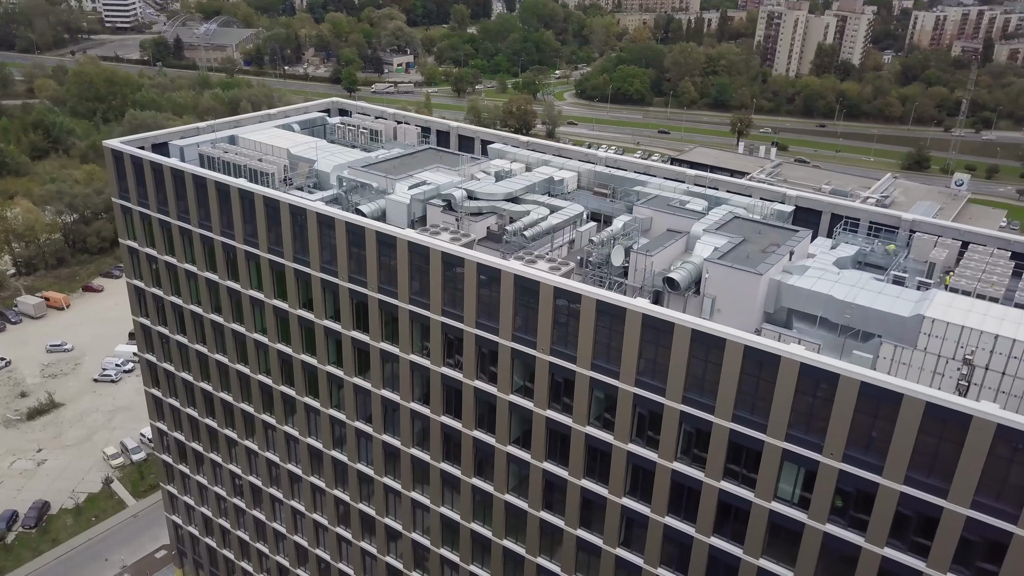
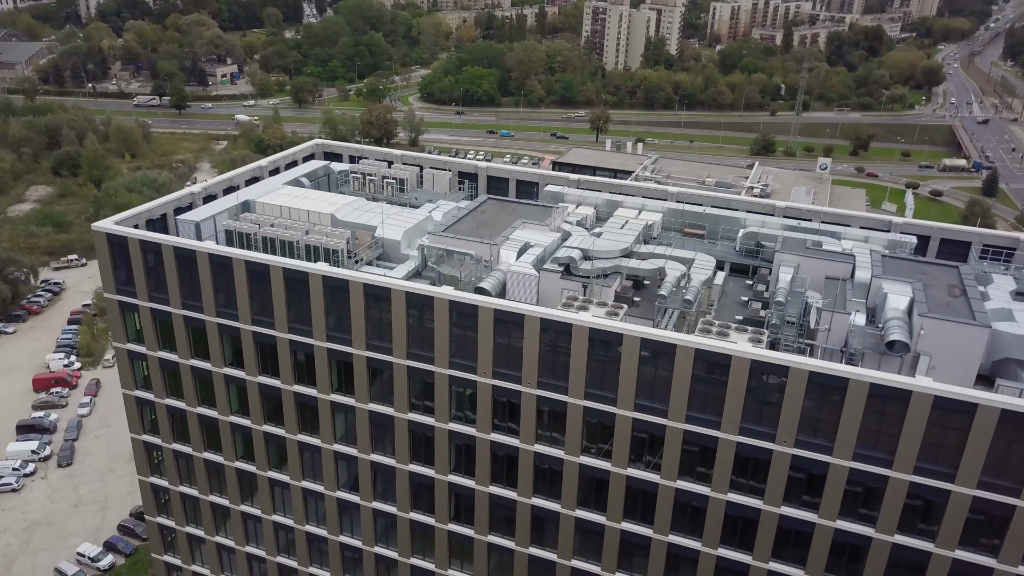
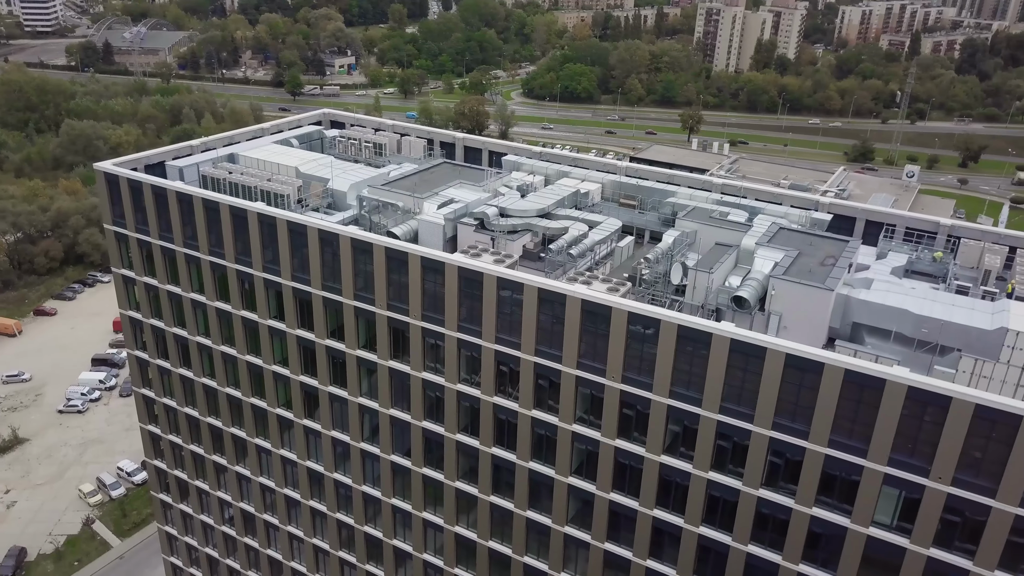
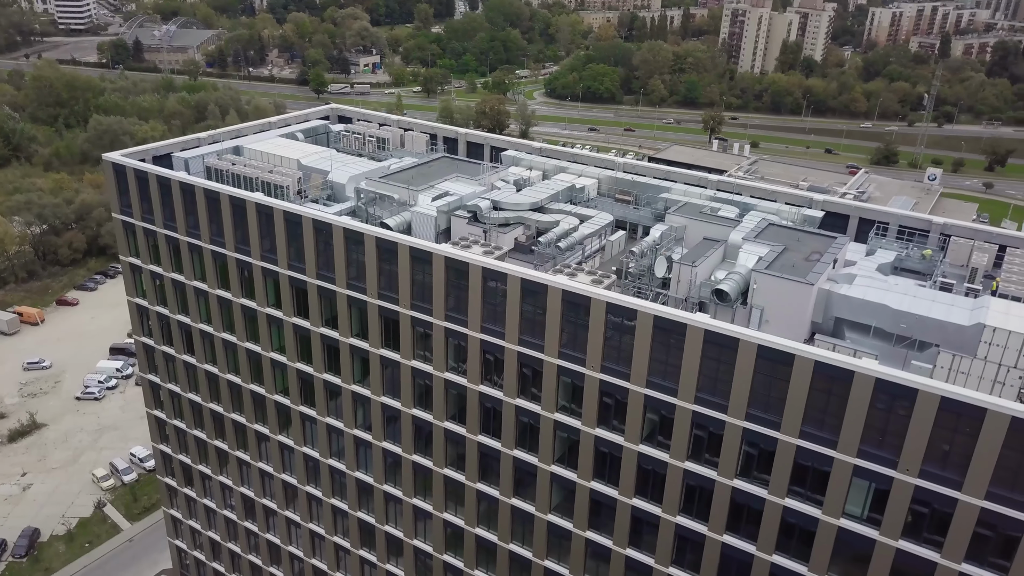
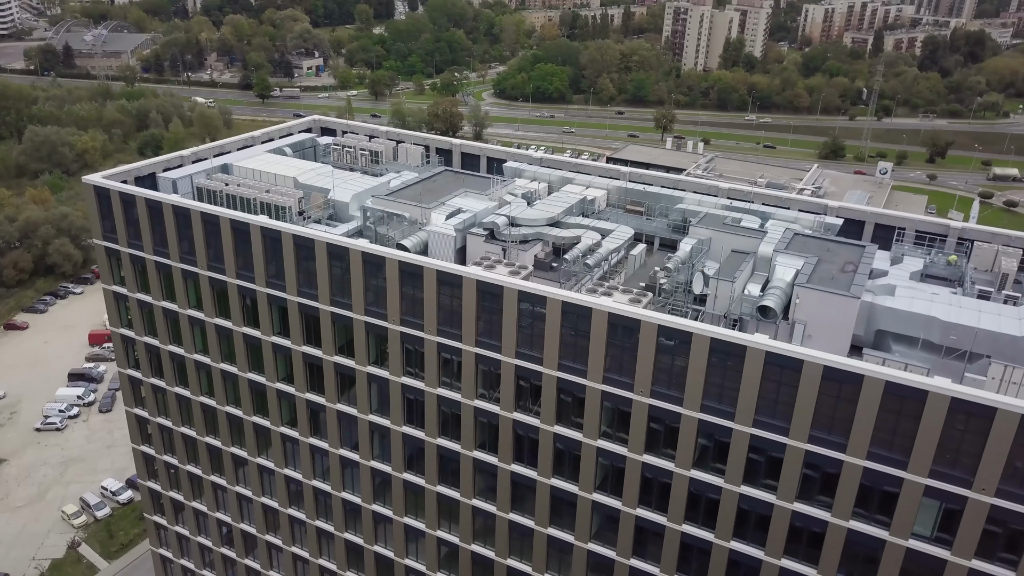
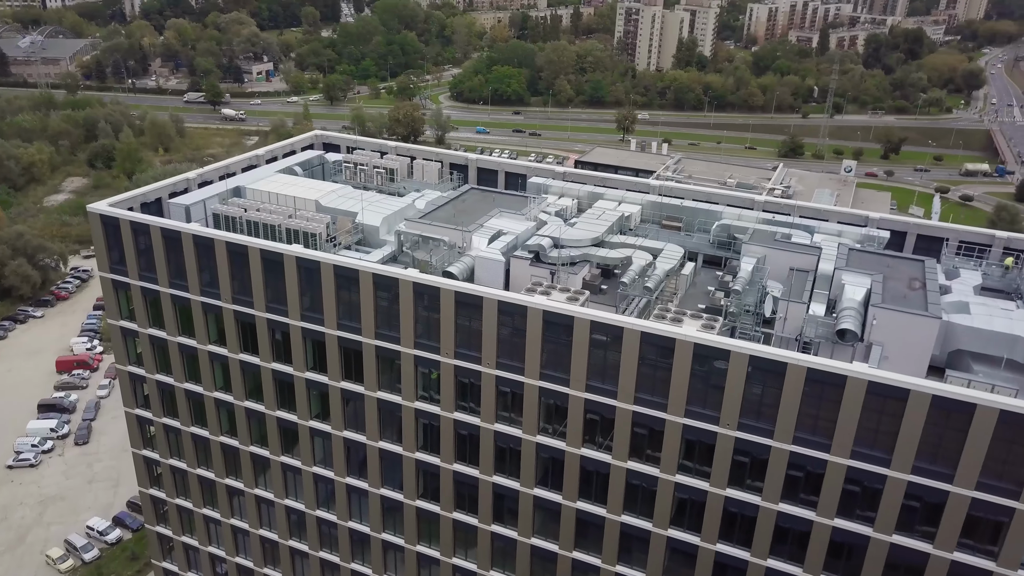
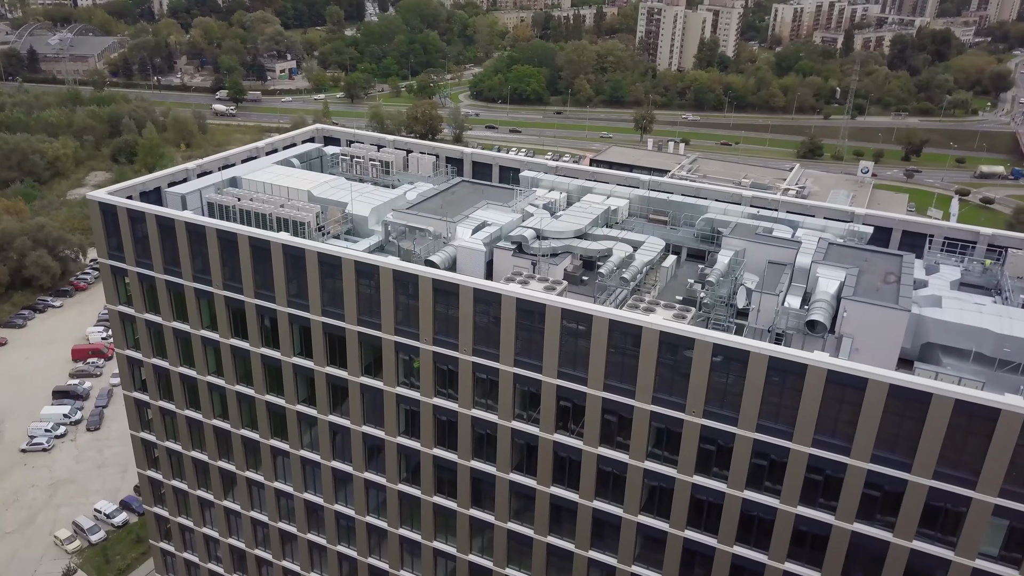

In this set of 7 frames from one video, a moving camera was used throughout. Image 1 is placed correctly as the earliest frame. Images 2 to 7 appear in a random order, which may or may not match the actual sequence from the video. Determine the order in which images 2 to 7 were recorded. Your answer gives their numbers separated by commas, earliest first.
4, 3, 5, 7, 6, 2
